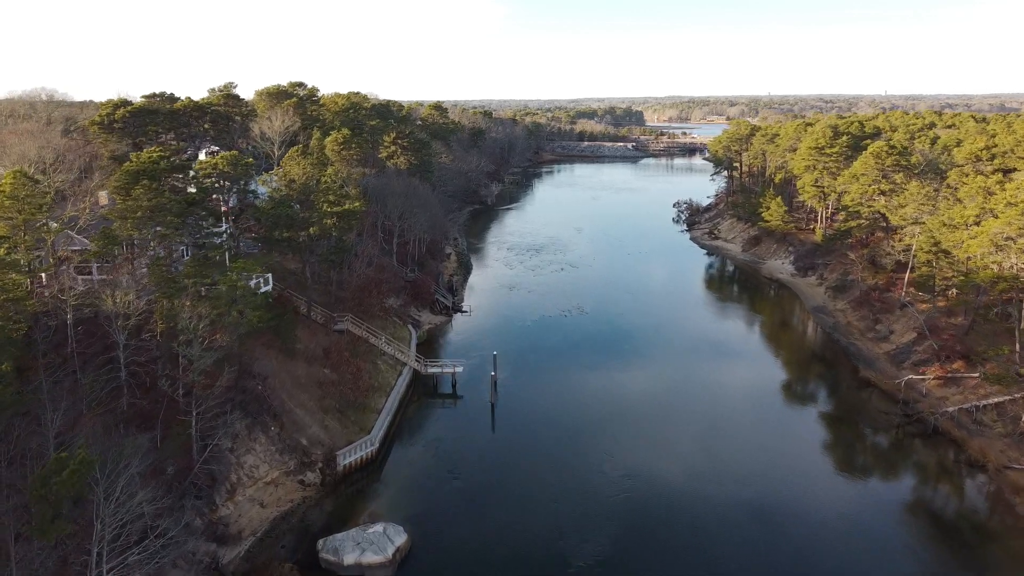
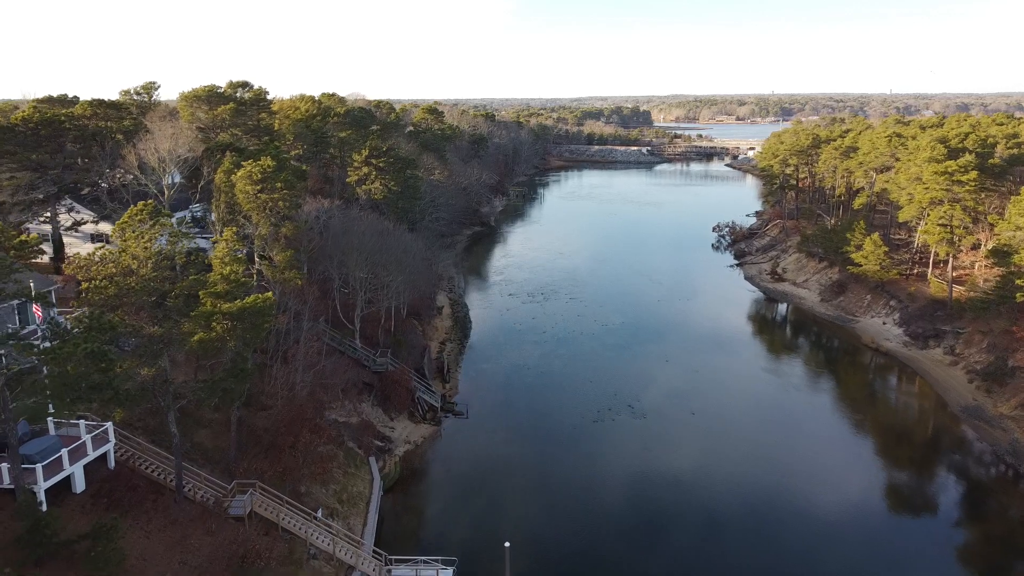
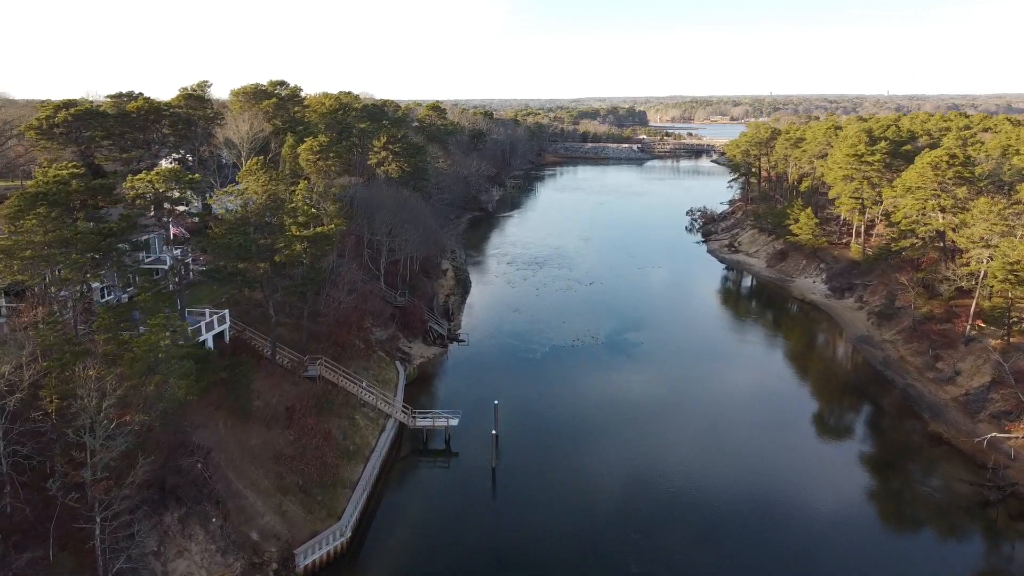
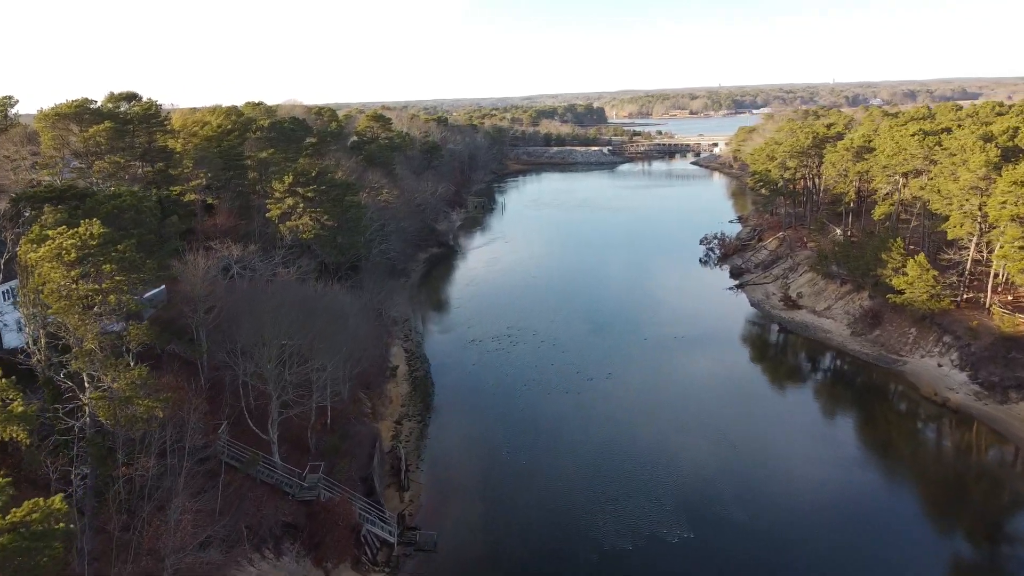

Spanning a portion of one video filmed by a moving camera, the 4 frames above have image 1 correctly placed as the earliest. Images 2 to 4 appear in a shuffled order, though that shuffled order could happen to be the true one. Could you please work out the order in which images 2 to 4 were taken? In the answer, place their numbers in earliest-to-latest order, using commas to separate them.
3, 2, 4
